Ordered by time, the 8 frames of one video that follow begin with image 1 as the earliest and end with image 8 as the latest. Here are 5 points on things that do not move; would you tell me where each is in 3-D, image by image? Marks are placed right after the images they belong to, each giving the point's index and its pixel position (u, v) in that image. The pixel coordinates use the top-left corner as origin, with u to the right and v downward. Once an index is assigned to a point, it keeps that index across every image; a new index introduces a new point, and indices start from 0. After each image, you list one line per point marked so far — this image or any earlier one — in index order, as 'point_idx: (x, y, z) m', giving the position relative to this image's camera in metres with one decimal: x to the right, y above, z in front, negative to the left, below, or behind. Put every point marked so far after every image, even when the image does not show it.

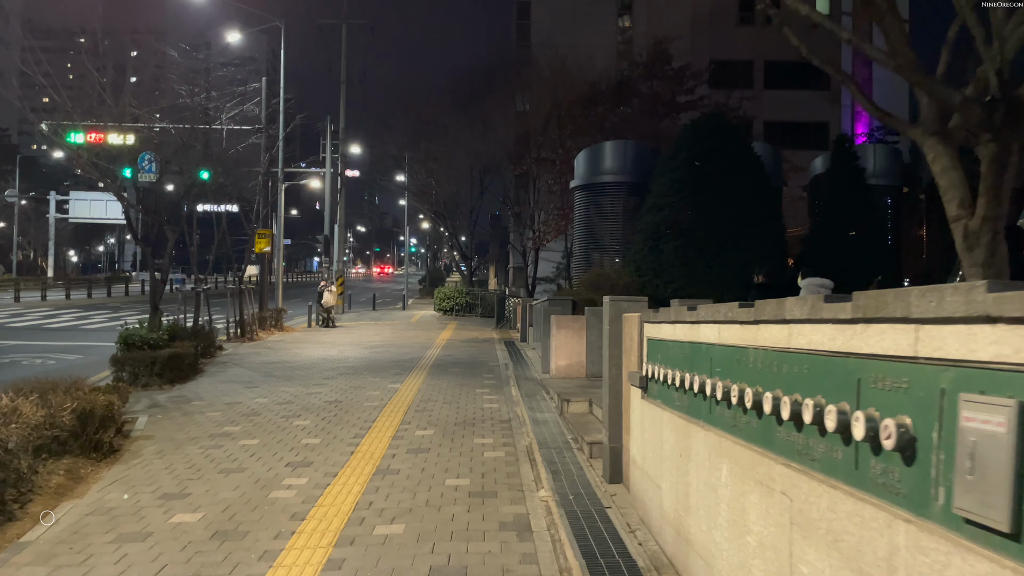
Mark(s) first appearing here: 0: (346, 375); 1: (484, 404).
0: (-2.7, -1.4, +12.0) m
1: (-0.4, -1.4, +9.1) m
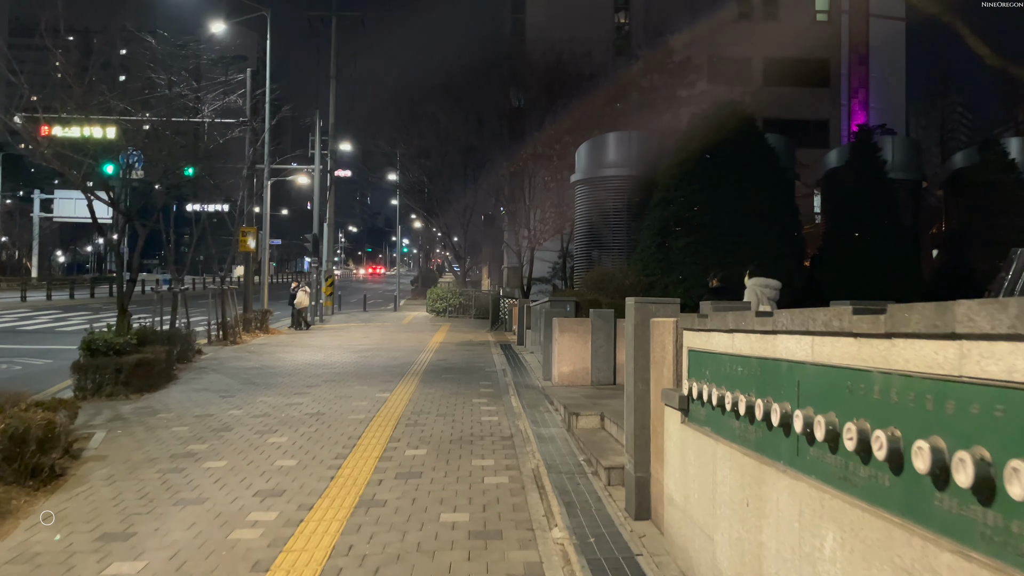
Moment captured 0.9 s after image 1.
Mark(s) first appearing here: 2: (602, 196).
0: (-2.7, -1.4, +11.1) m
1: (-0.3, -1.4, +8.2) m
2: (+1.8, +1.8, +14.5) m
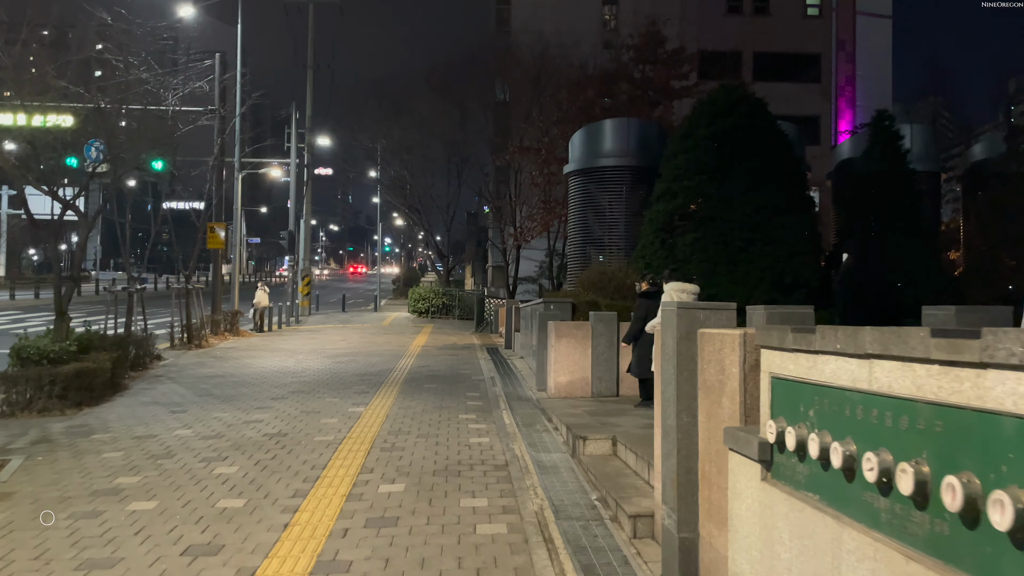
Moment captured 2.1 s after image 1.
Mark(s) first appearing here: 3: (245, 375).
0: (-2.8, -1.4, +9.9) m
1: (-0.4, -1.4, +7.0) m
2: (+1.6, +1.8, +13.4) m
3: (-4.4, -1.4, +12.2) m
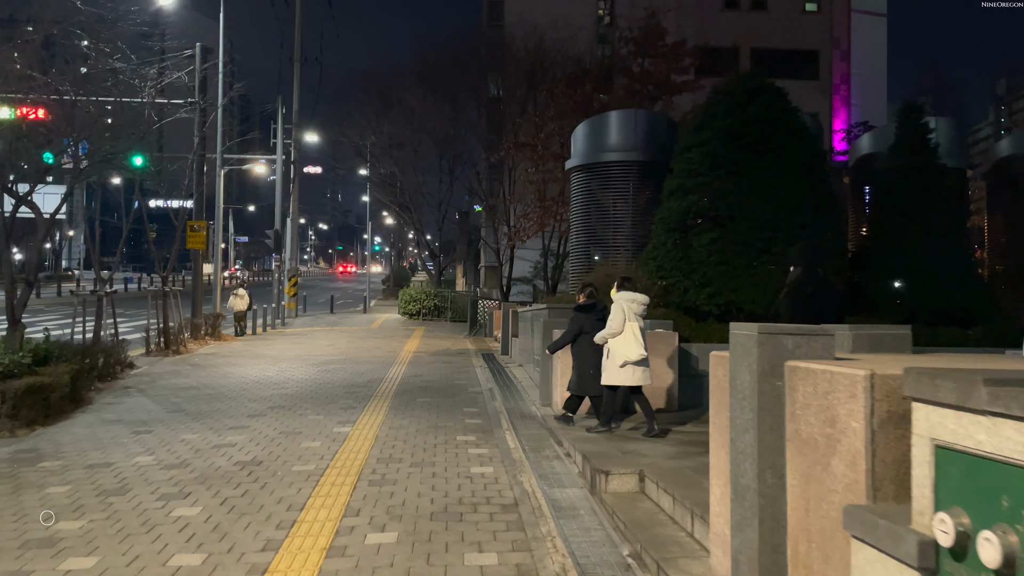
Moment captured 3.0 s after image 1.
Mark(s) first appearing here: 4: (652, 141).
0: (-2.8, -1.5, +9.0) m
1: (-0.3, -1.5, +6.2) m
2: (+1.5, +1.7, +12.5) m
3: (-4.4, -1.5, +11.3) m
4: (+2.3, +2.4, +12.3) m
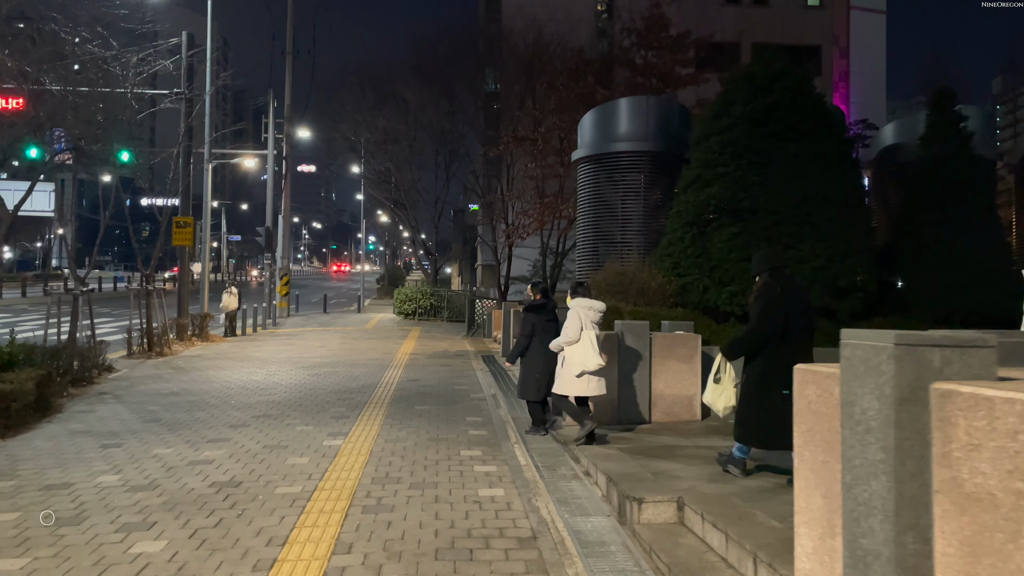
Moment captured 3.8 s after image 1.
0: (-2.7, -1.5, +8.2) m
1: (-0.2, -1.5, +5.4) m
2: (+1.6, +1.8, +11.8) m
3: (-4.3, -1.5, +10.5) m
4: (+2.4, +2.4, +11.6) m
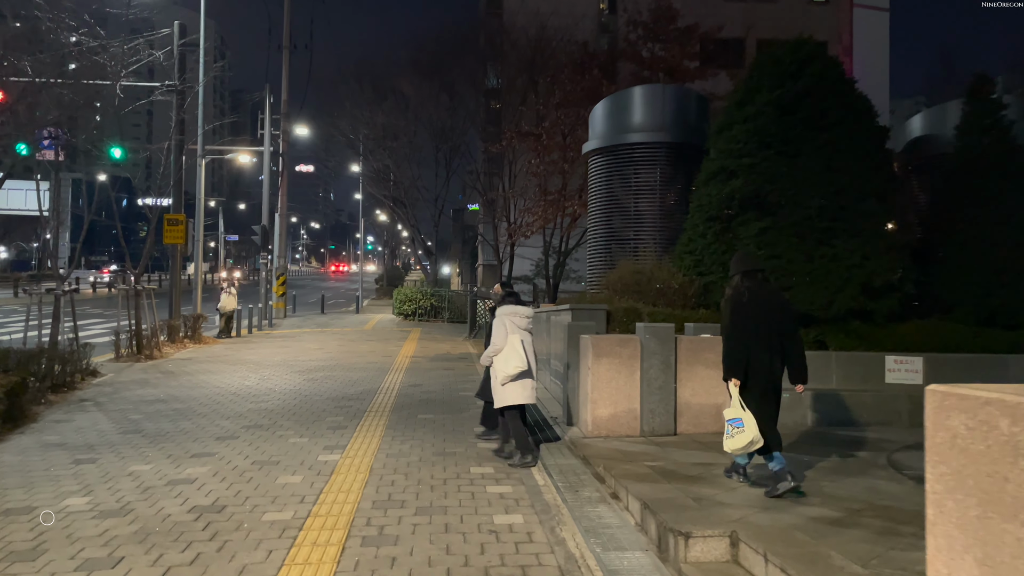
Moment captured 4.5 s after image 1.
0: (-2.6, -1.4, +7.6) m
1: (-0.1, -1.5, +4.8) m
2: (+1.7, +1.8, +11.1) m
3: (-4.2, -1.5, +9.8) m
4: (+2.5, +2.4, +10.9) m
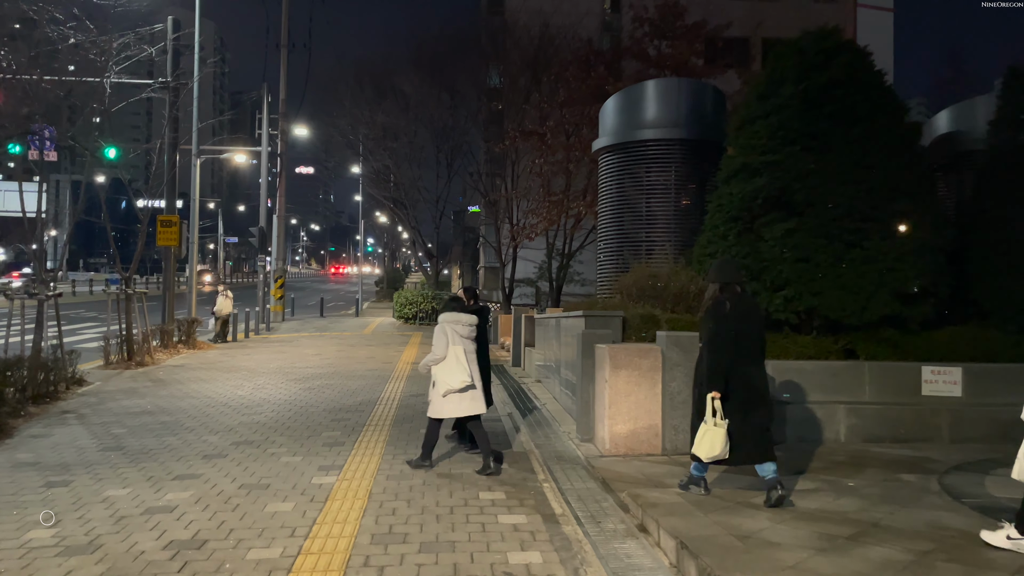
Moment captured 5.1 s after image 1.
0: (-2.5, -1.5, +7.0) m
1: (0.0, -1.5, +4.2) m
2: (+1.8, +1.7, +10.6) m
3: (-4.1, -1.5, +9.3) m
4: (+2.6, +2.4, +10.4) m
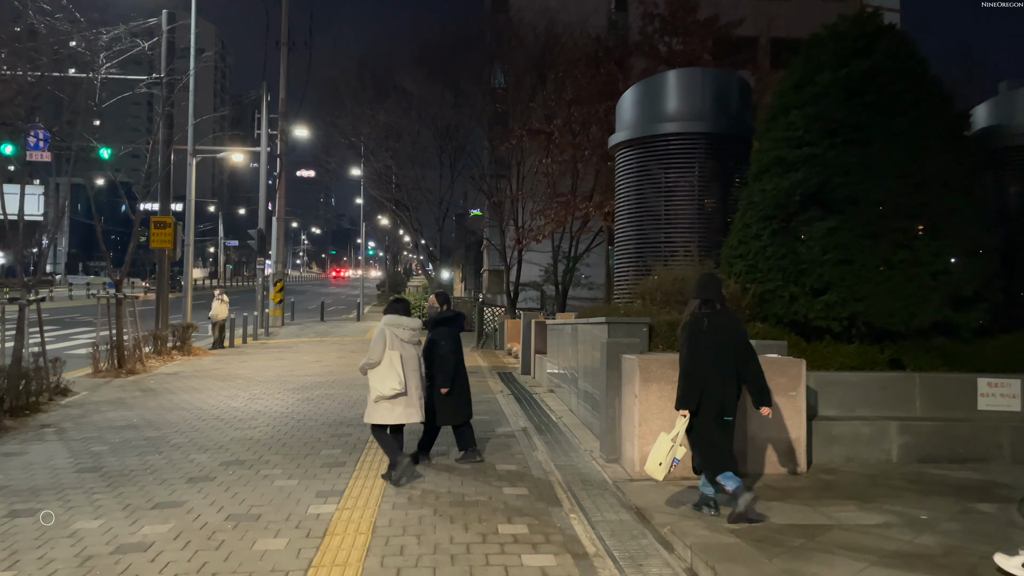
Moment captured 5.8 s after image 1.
0: (-2.3, -1.5, +6.4) m
1: (+0.1, -1.6, +3.5) m
2: (+2.0, +1.6, +9.9) m
3: (-3.9, -1.6, +8.6) m
4: (+2.7, +2.3, +9.7) m
